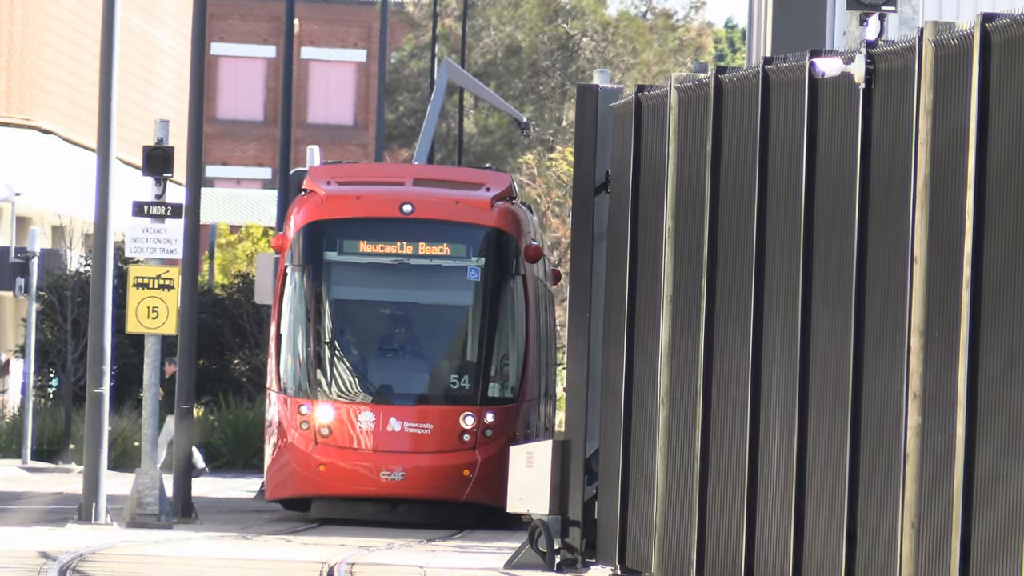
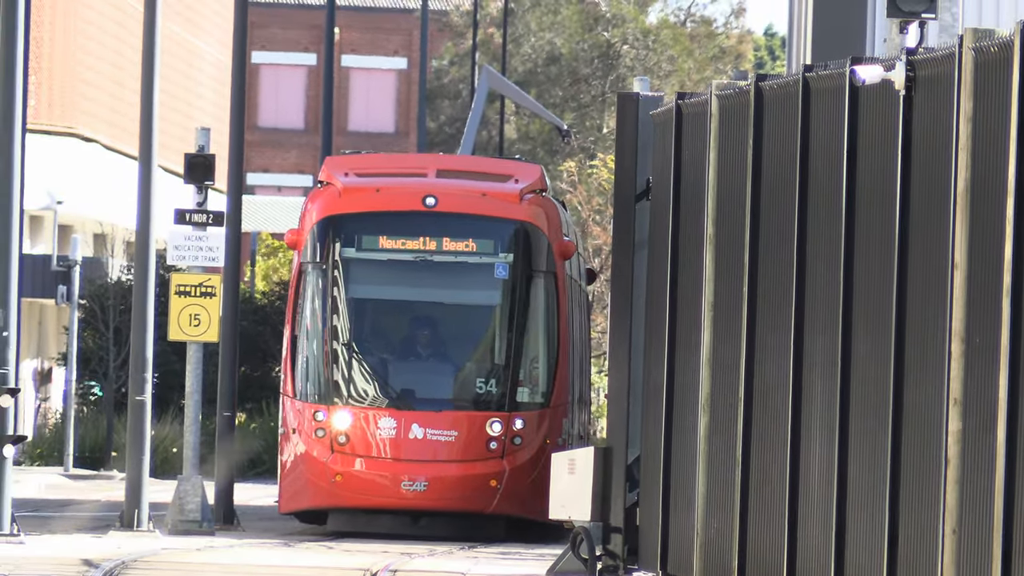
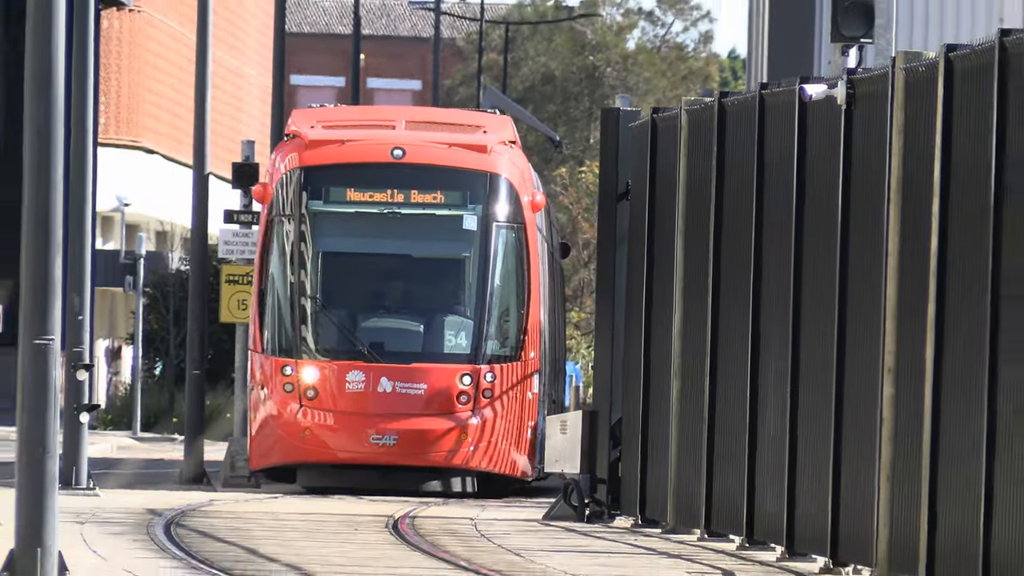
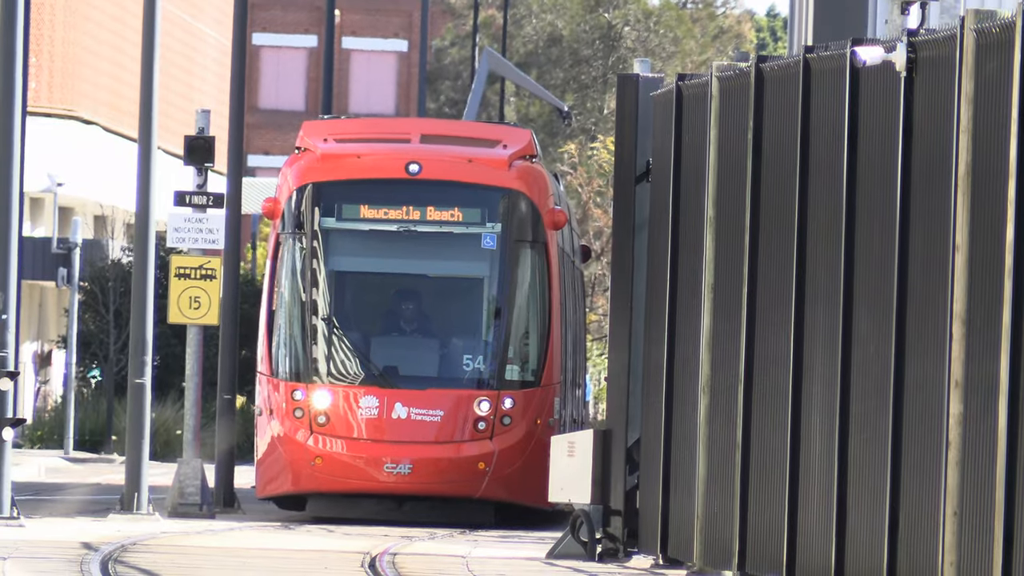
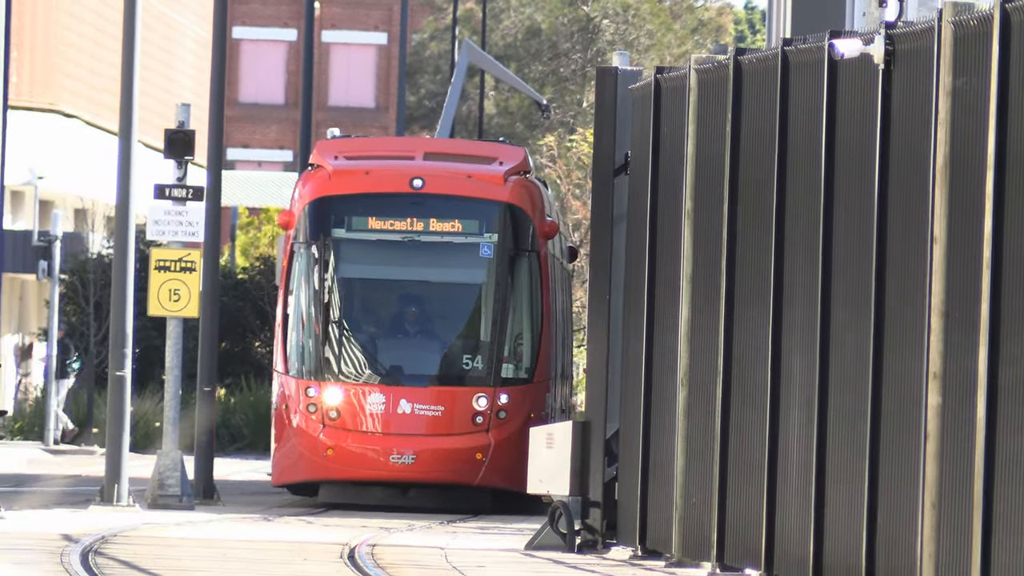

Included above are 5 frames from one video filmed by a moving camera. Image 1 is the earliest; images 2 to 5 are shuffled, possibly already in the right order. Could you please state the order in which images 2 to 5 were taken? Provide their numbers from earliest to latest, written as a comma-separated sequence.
5, 2, 4, 3
